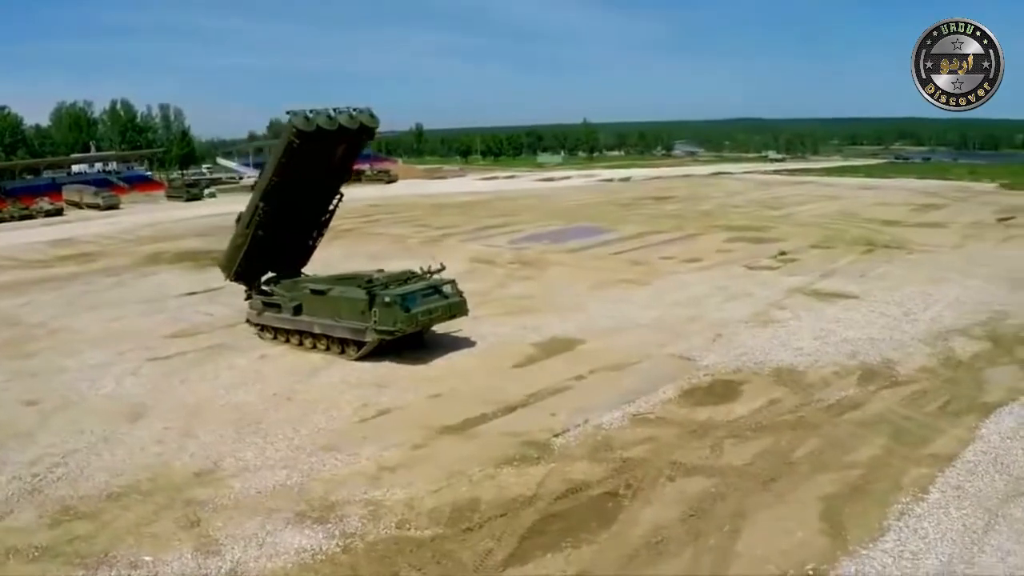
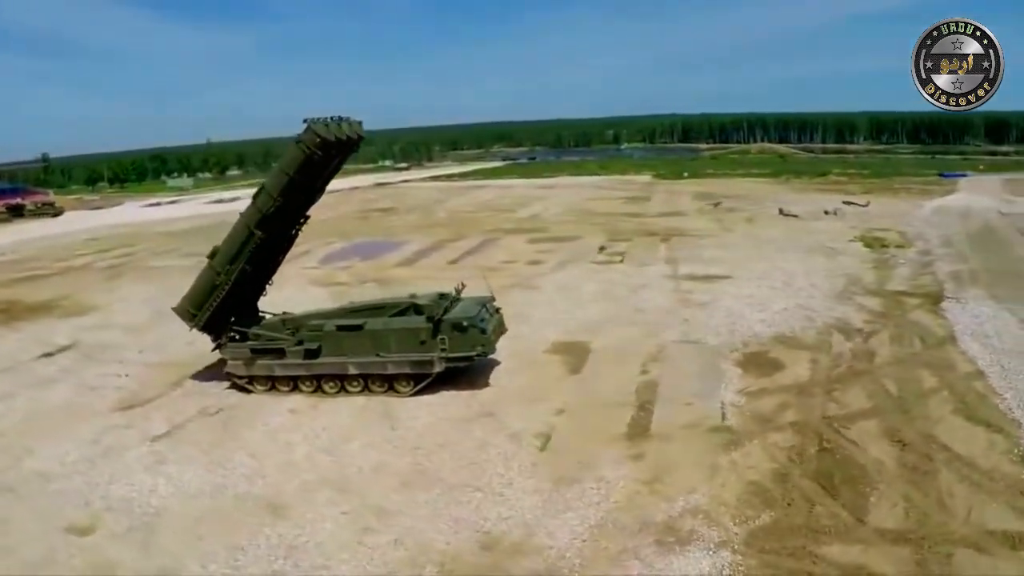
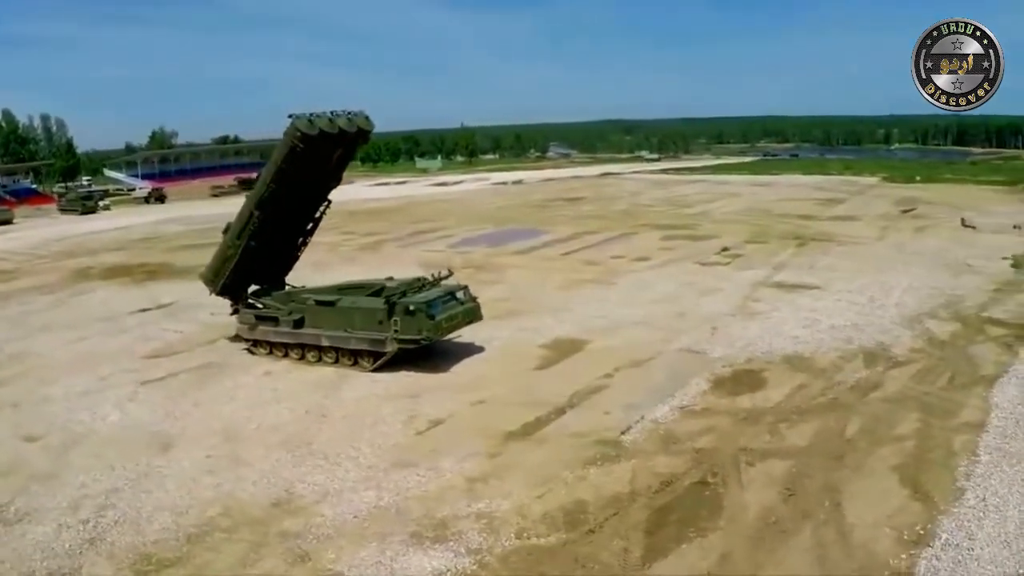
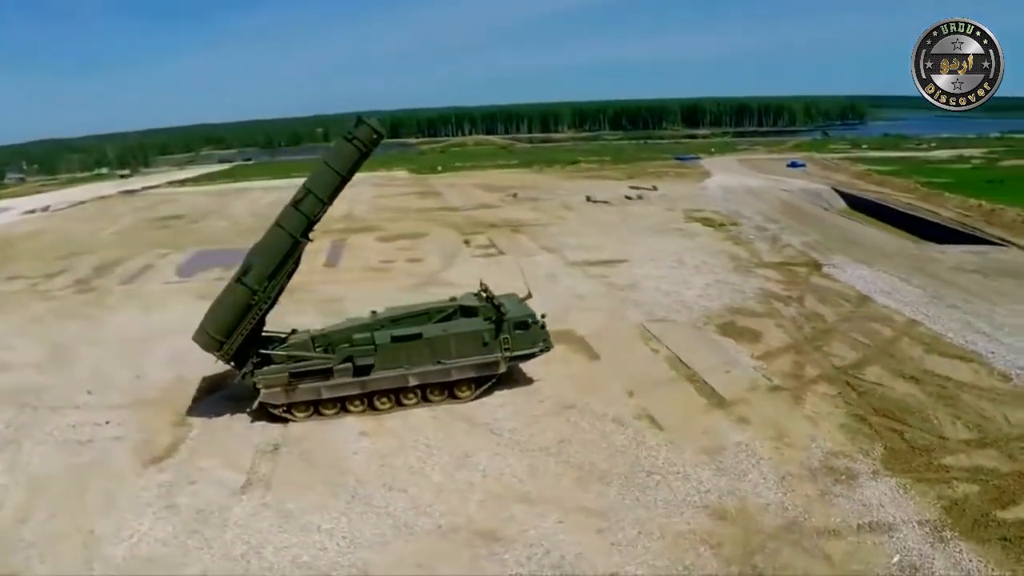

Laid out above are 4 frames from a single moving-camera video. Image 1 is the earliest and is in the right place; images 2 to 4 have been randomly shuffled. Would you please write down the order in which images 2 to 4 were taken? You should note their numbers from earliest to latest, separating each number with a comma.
3, 2, 4
